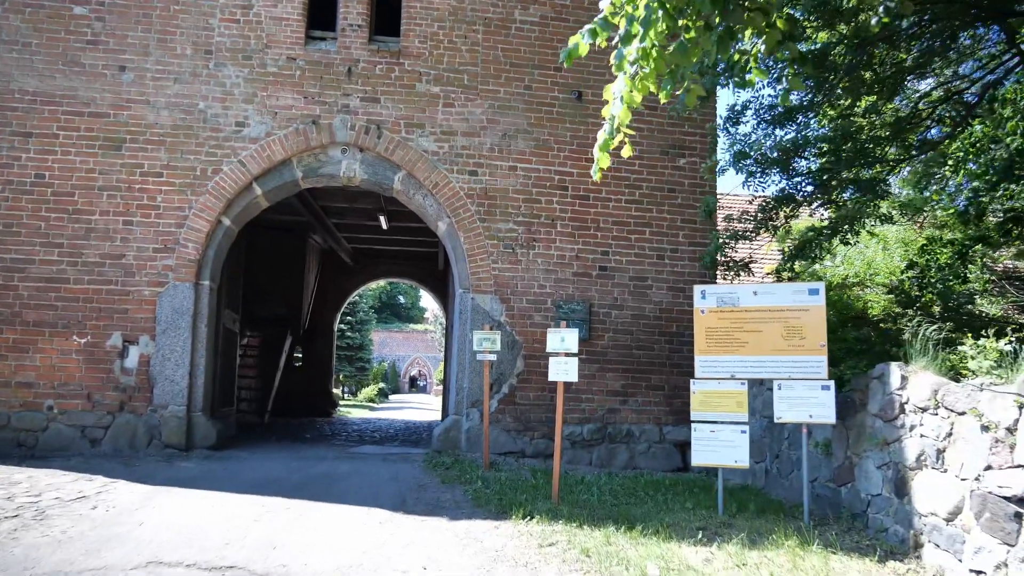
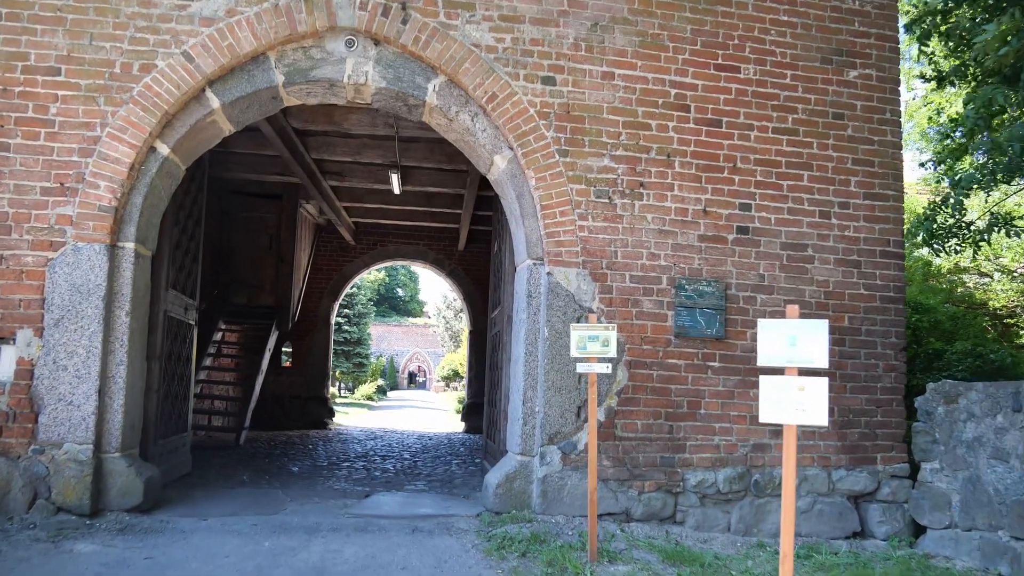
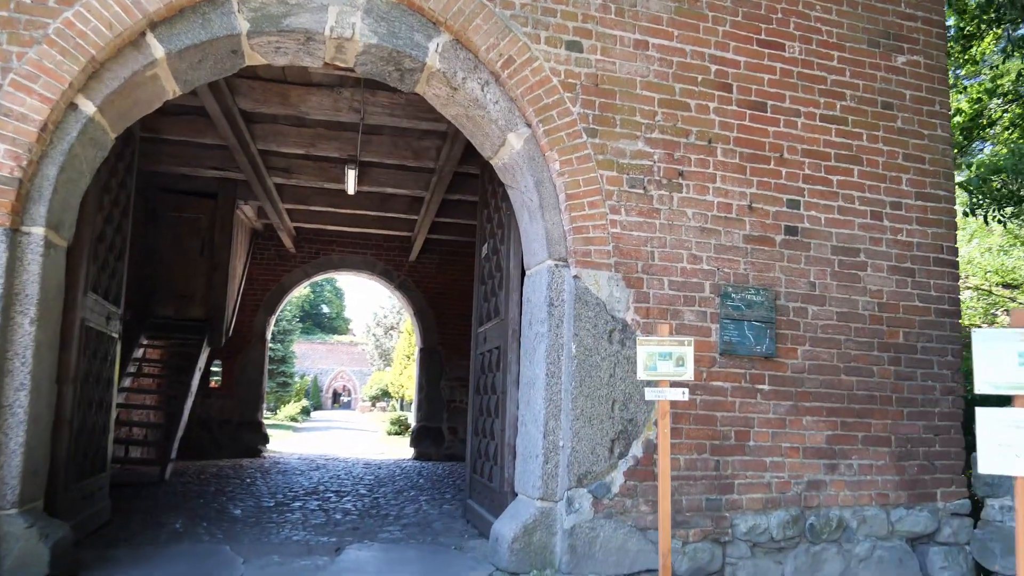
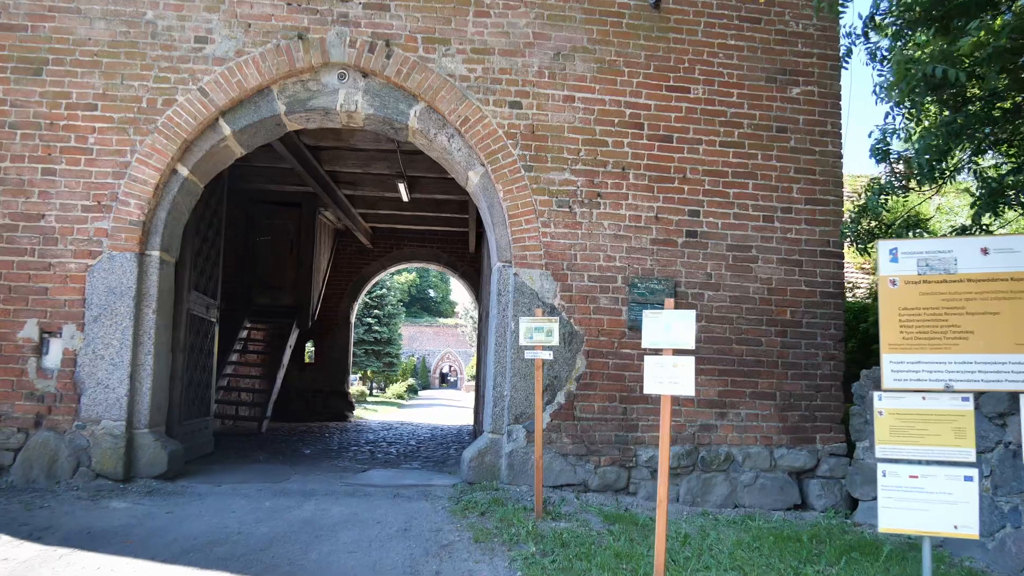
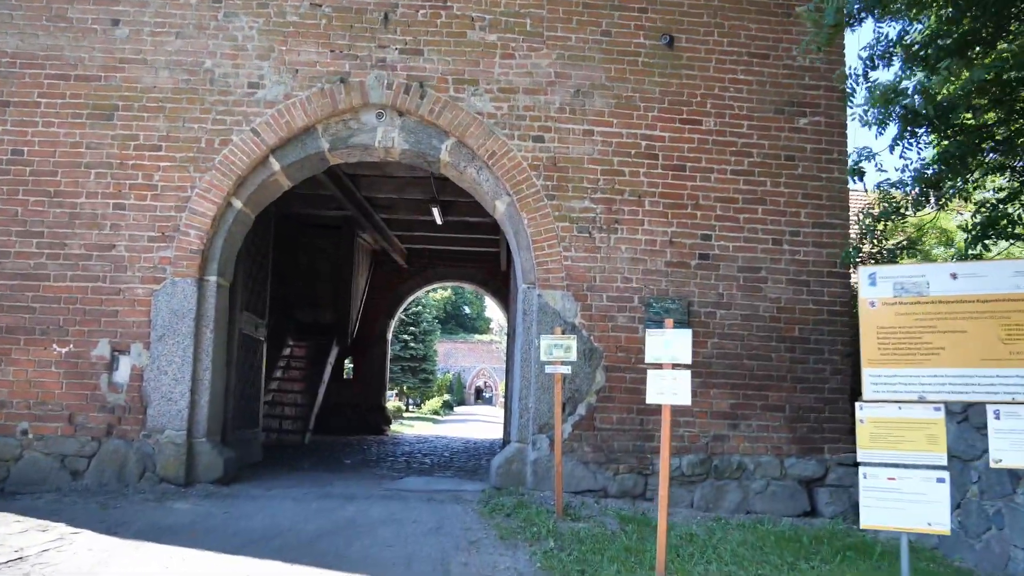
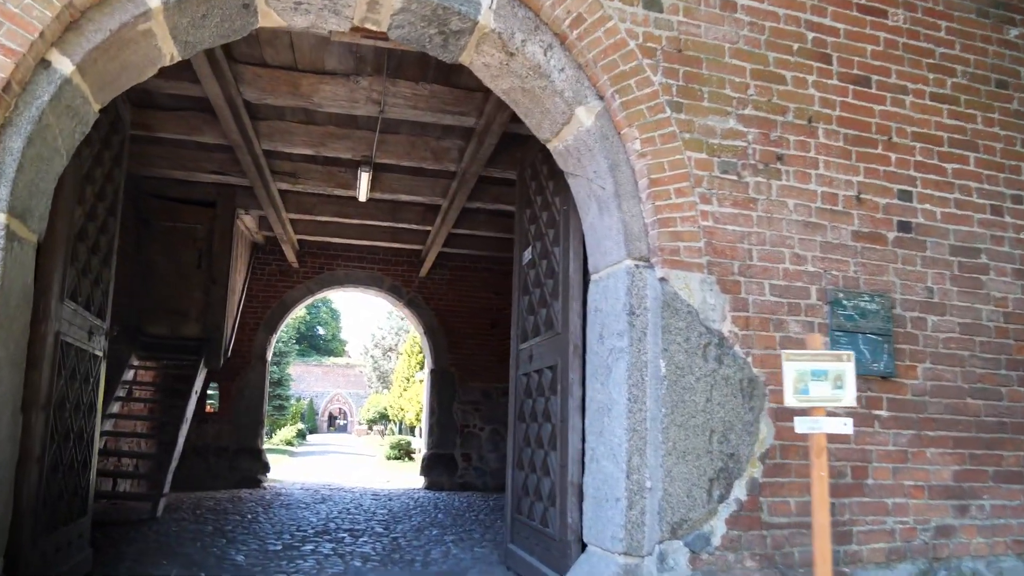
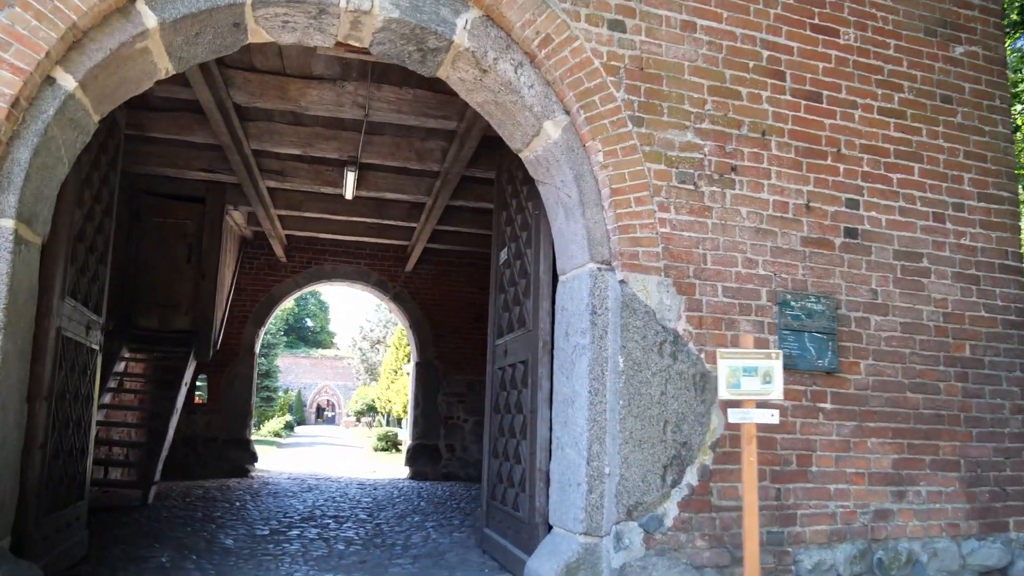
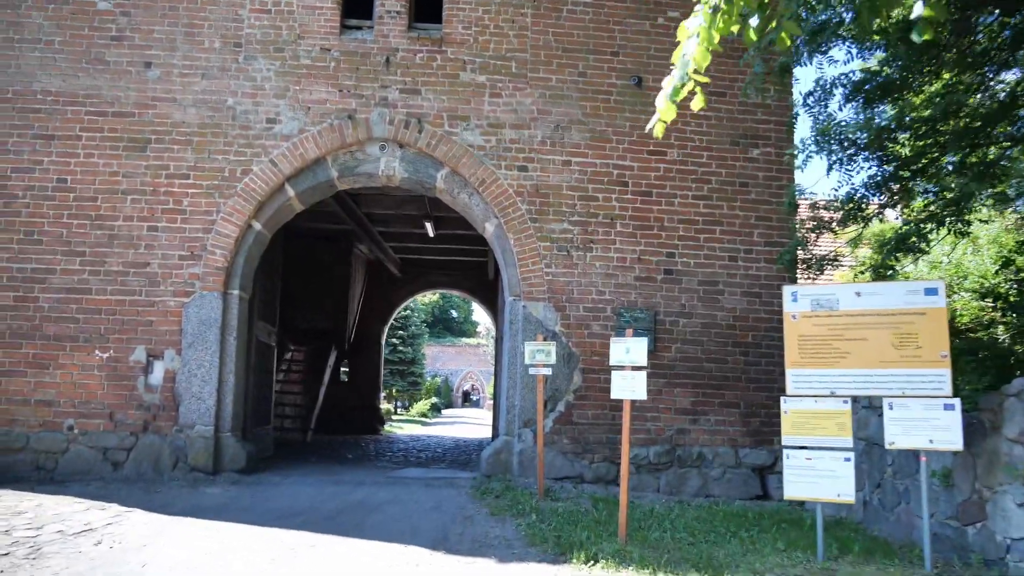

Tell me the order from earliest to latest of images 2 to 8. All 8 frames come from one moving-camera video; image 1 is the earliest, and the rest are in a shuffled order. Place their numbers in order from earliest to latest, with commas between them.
8, 5, 4, 2, 3, 7, 6
